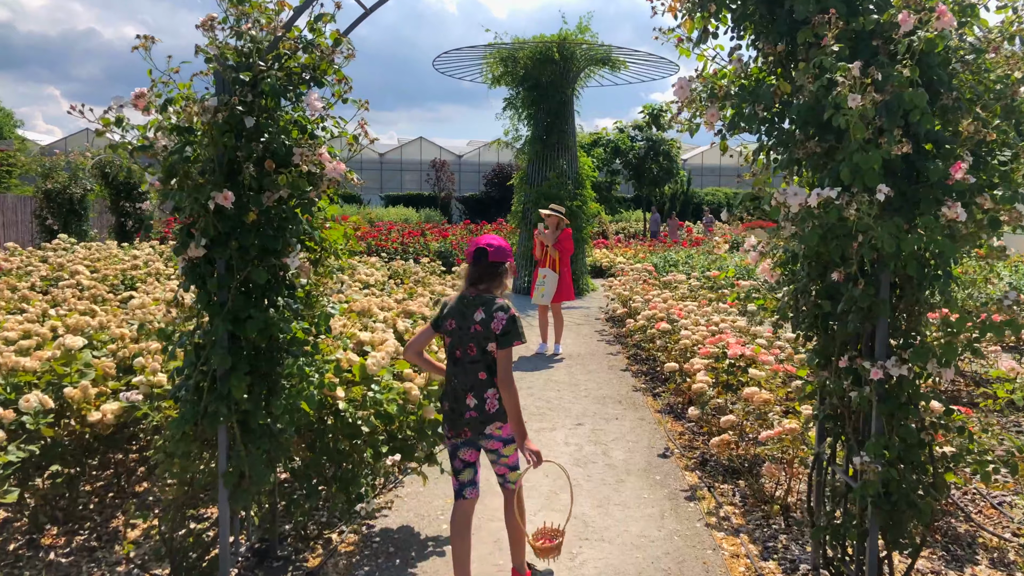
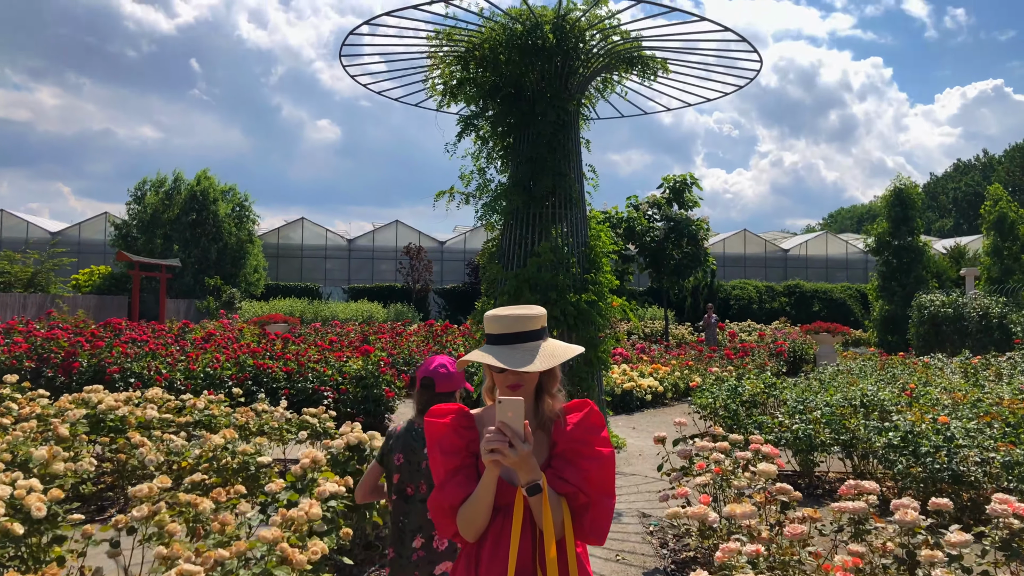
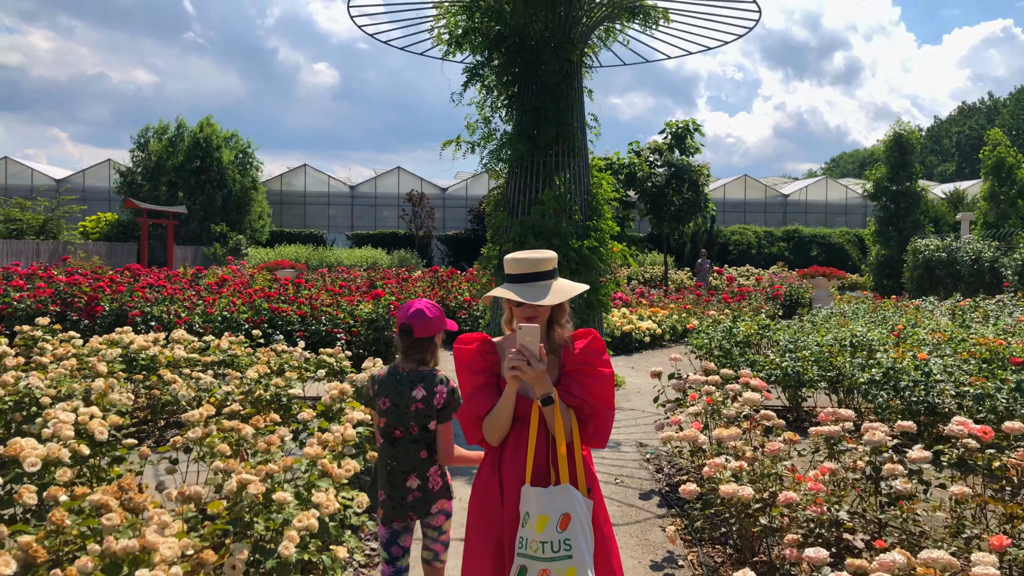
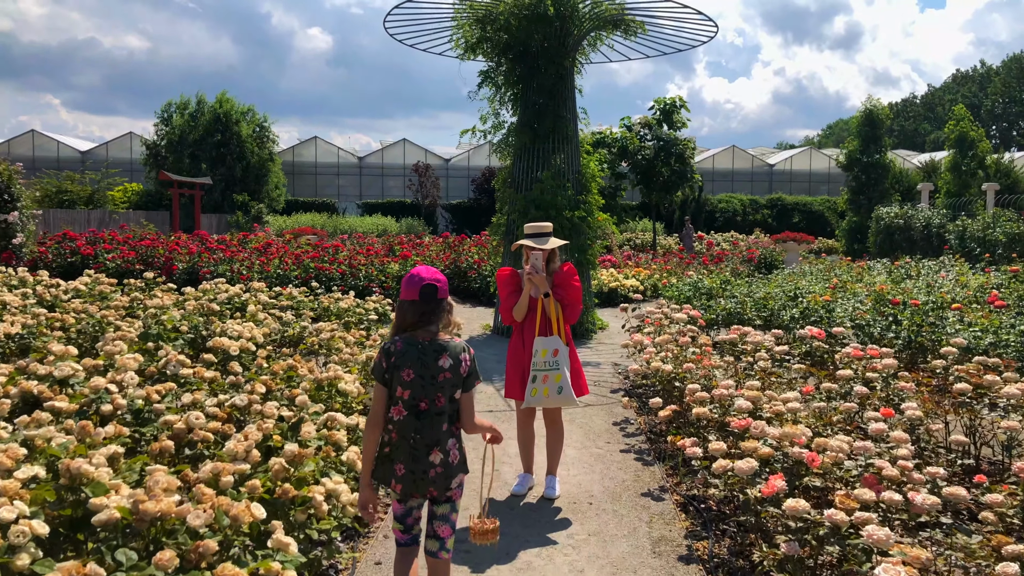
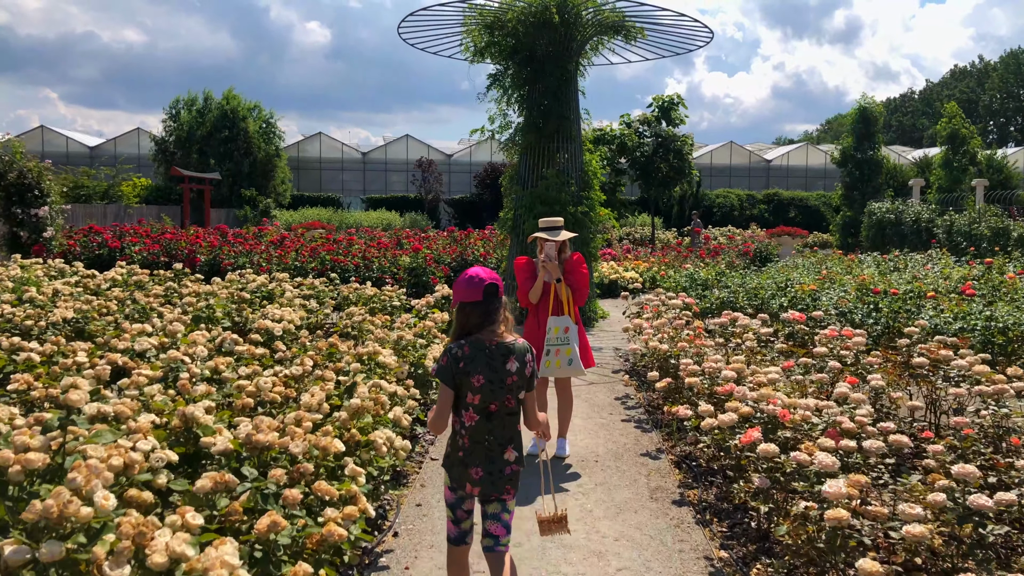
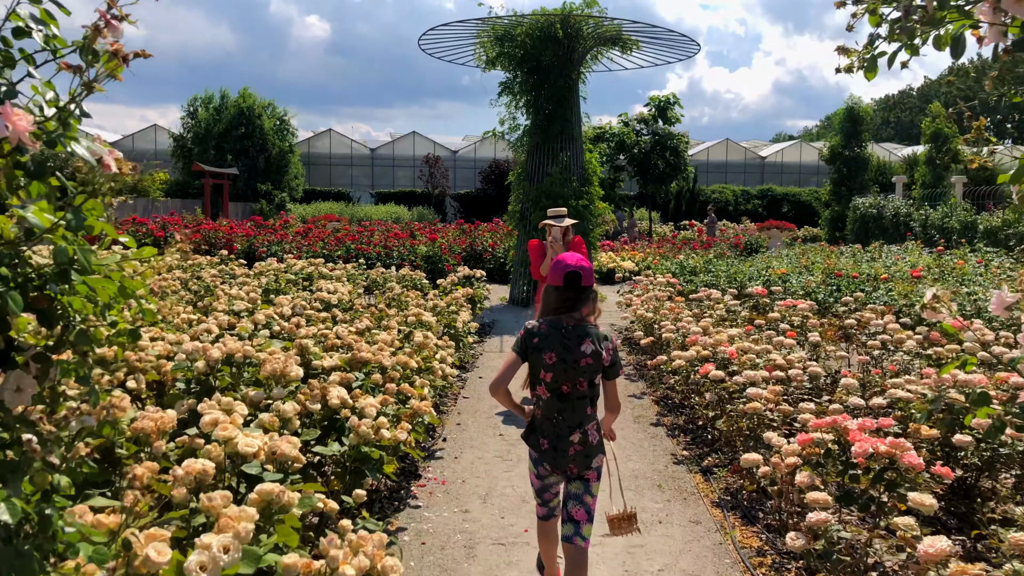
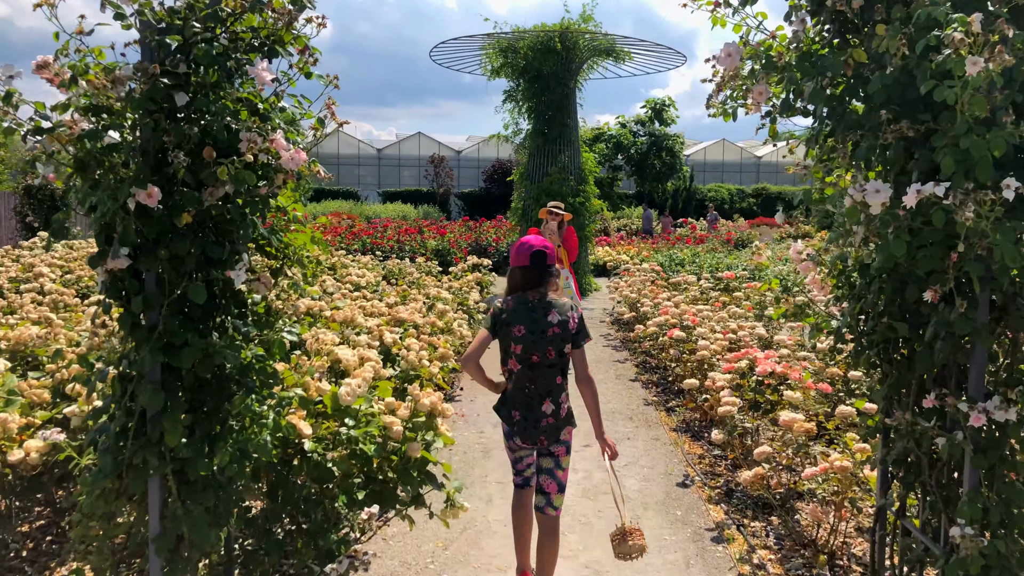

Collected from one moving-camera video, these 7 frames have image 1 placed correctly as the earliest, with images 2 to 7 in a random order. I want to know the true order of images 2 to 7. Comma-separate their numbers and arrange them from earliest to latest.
7, 6, 5, 4, 3, 2
